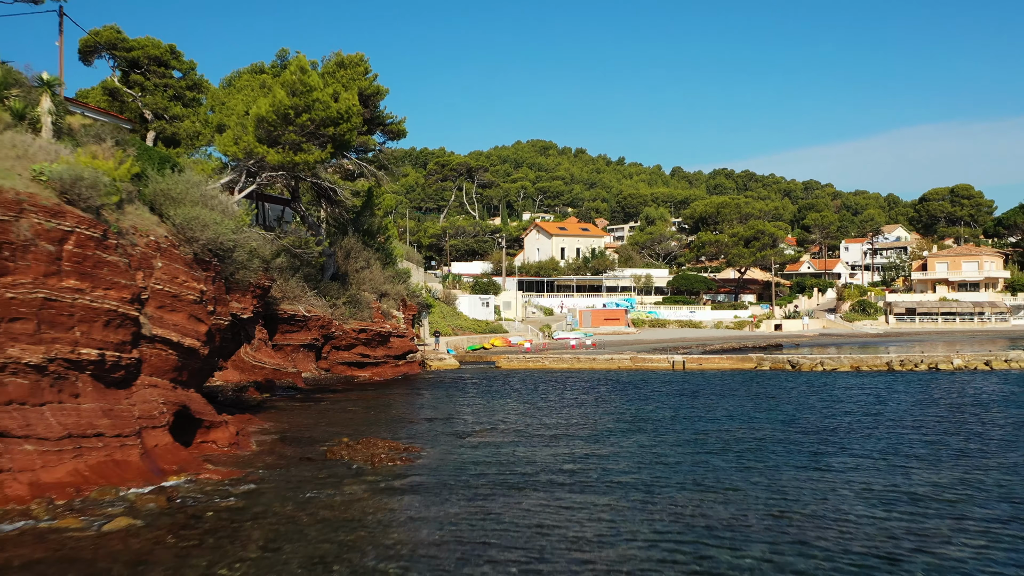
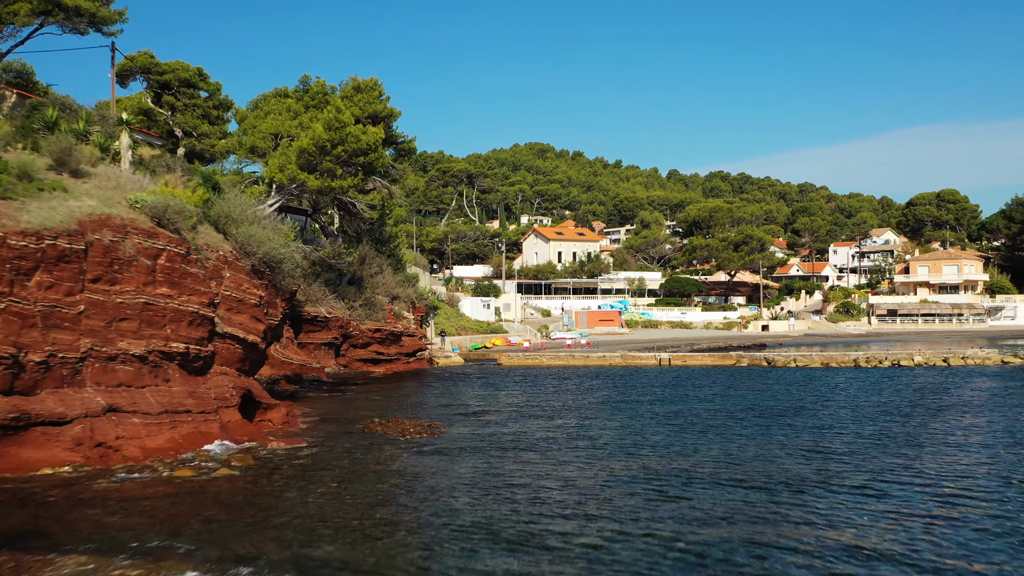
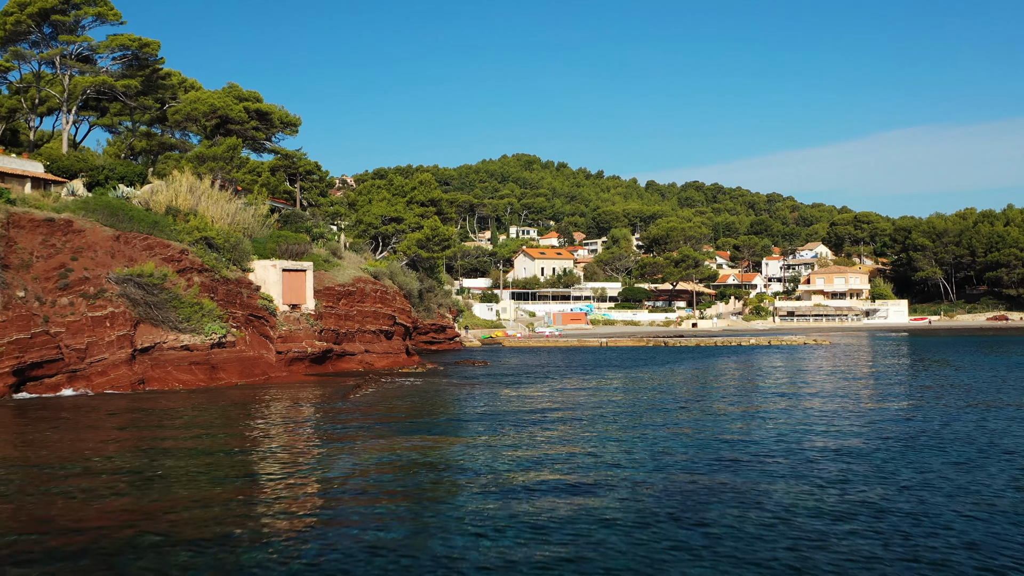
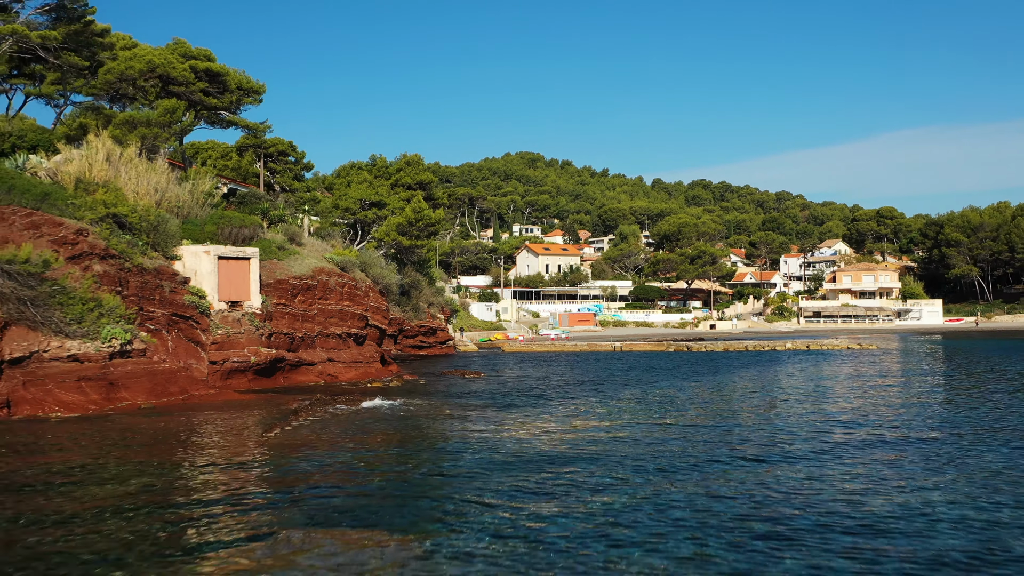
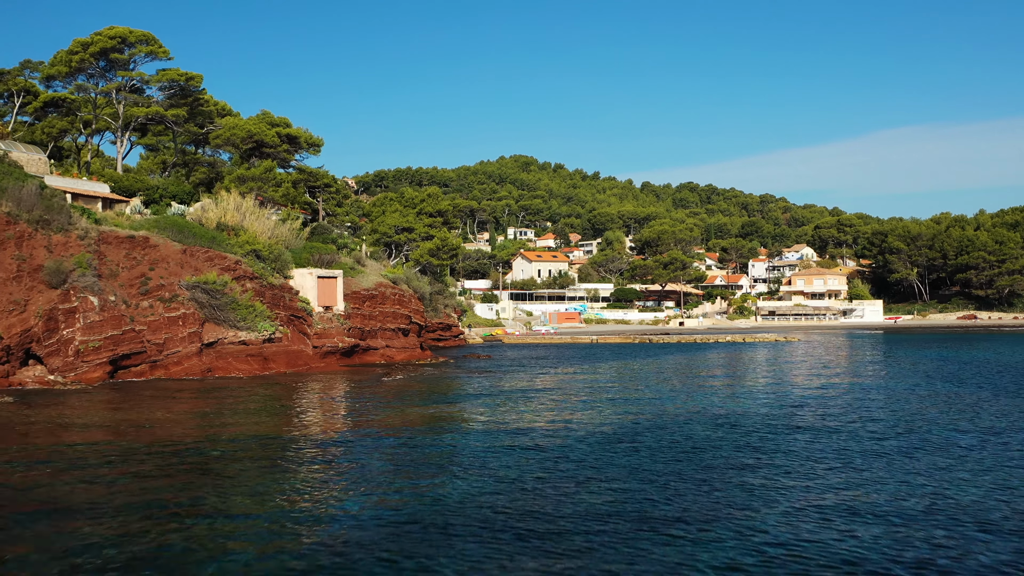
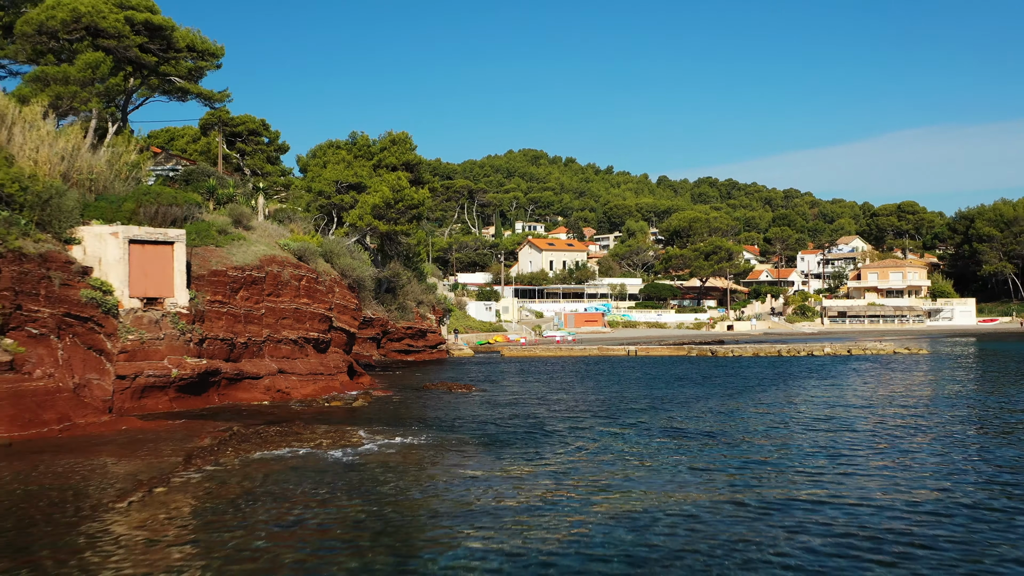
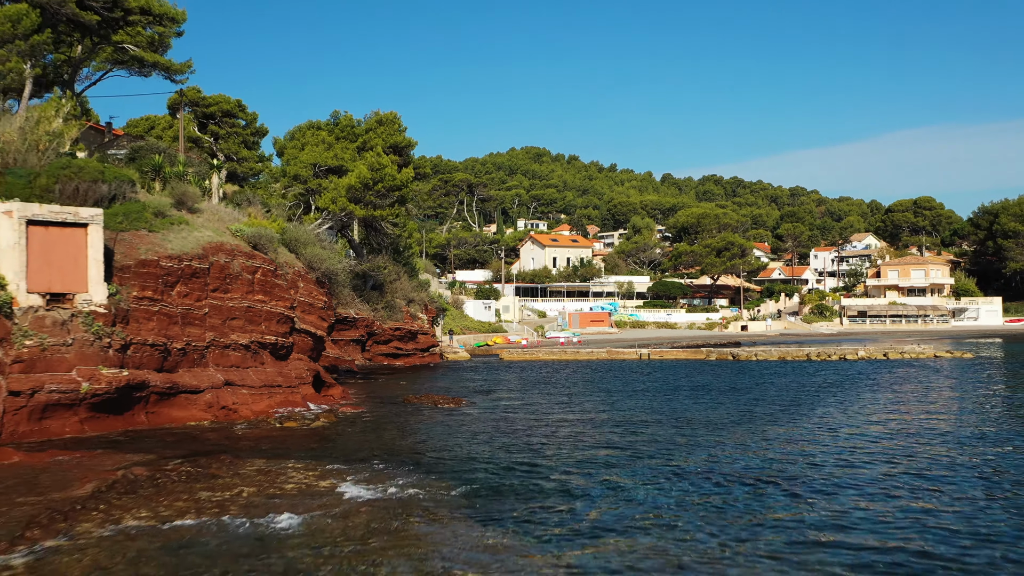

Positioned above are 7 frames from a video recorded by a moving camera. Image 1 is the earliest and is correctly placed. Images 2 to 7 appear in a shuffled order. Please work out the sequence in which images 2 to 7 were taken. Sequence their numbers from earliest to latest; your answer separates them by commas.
2, 7, 6, 4, 3, 5
